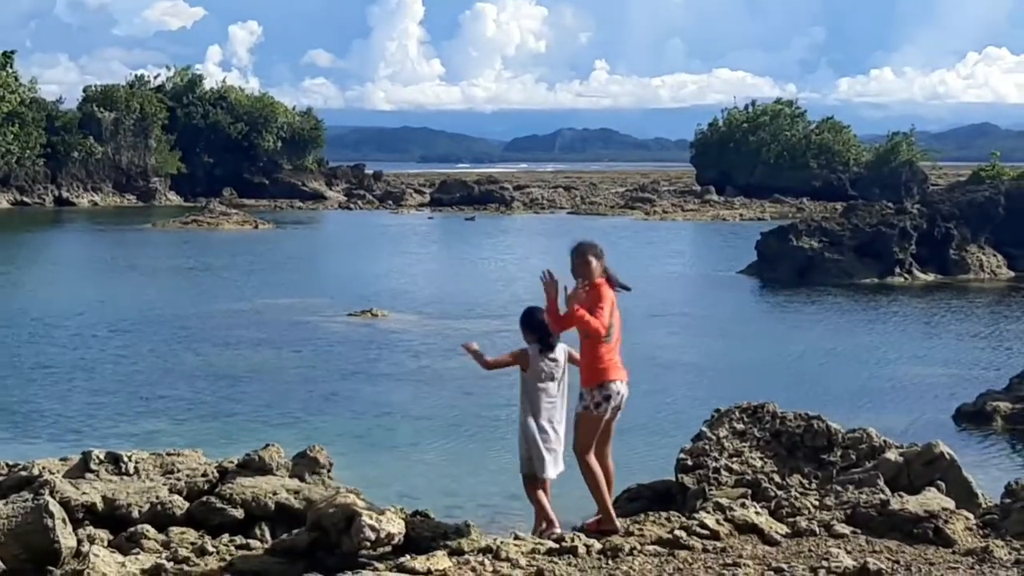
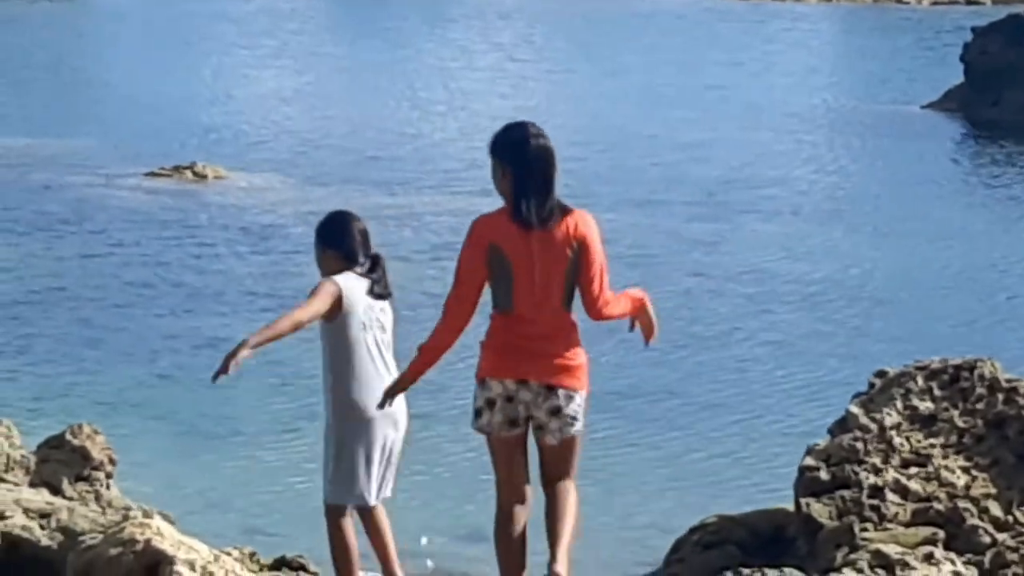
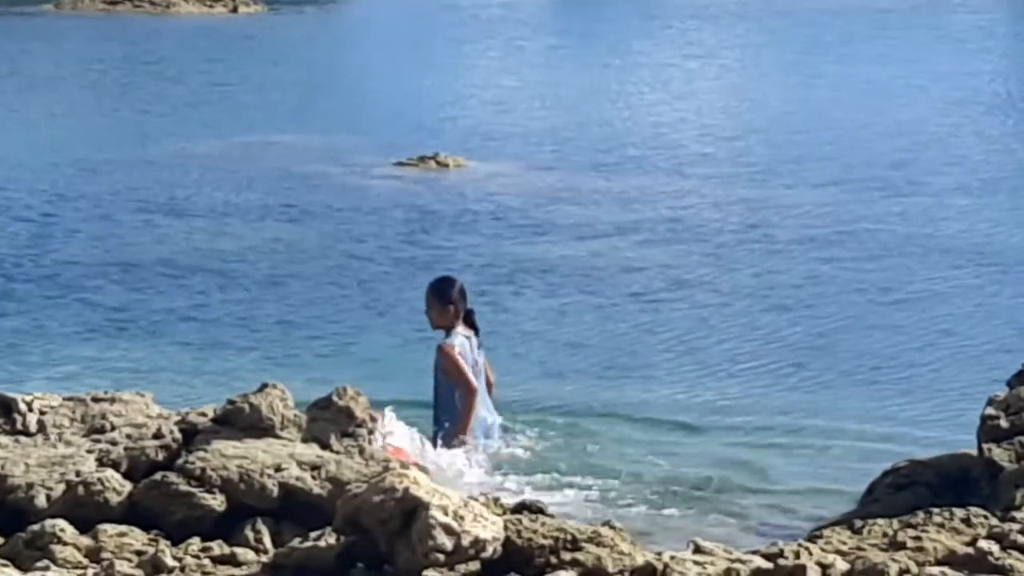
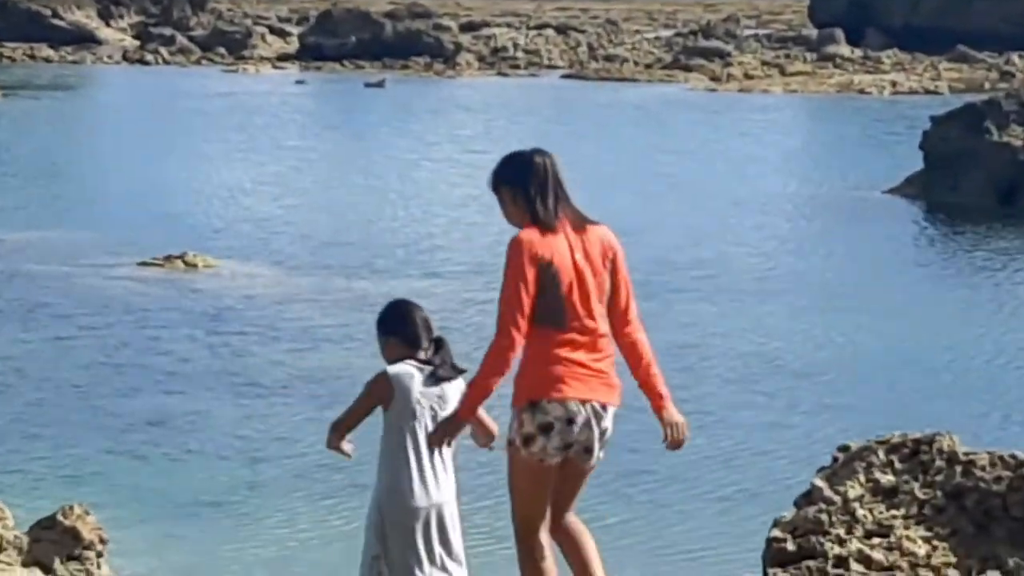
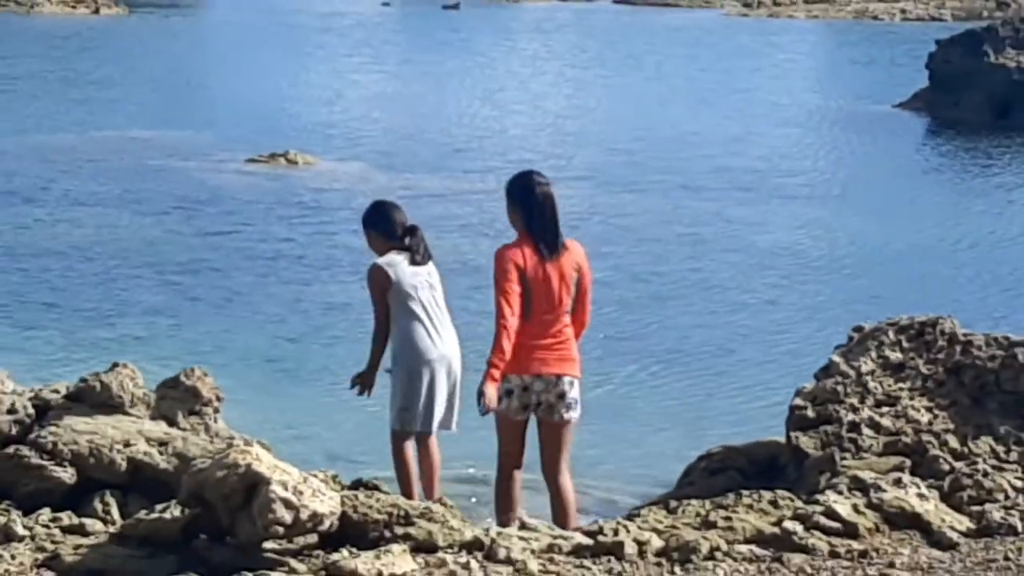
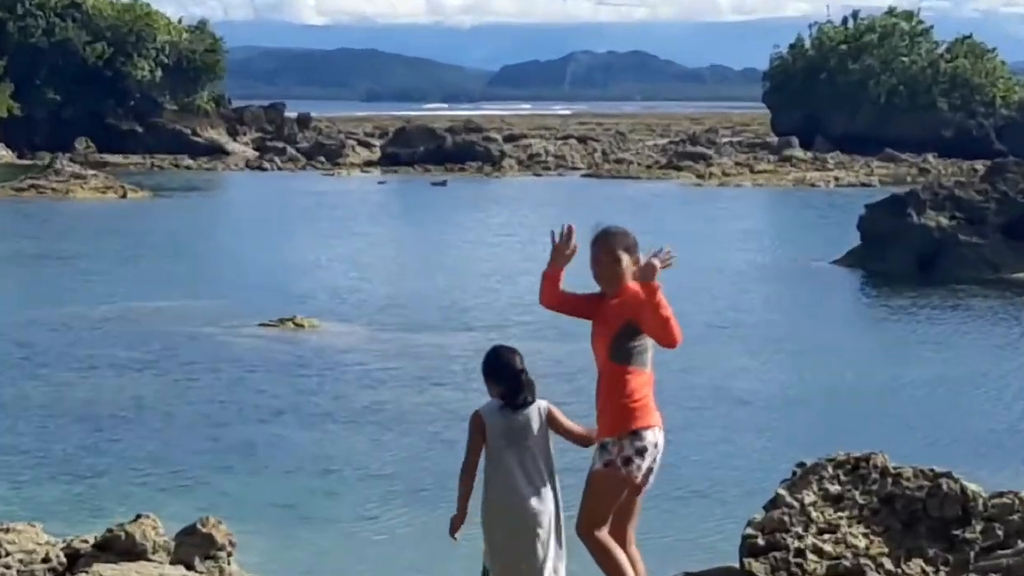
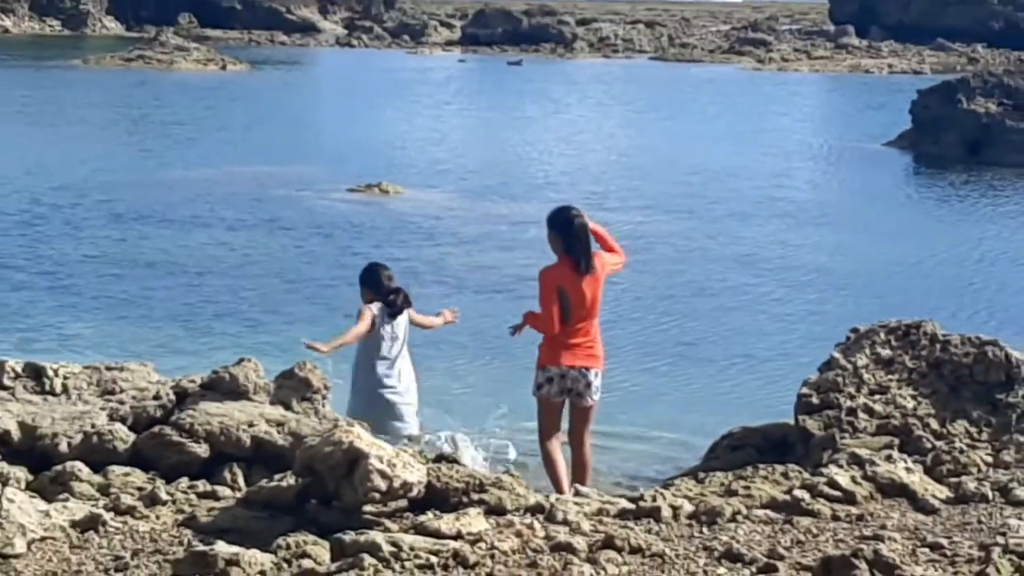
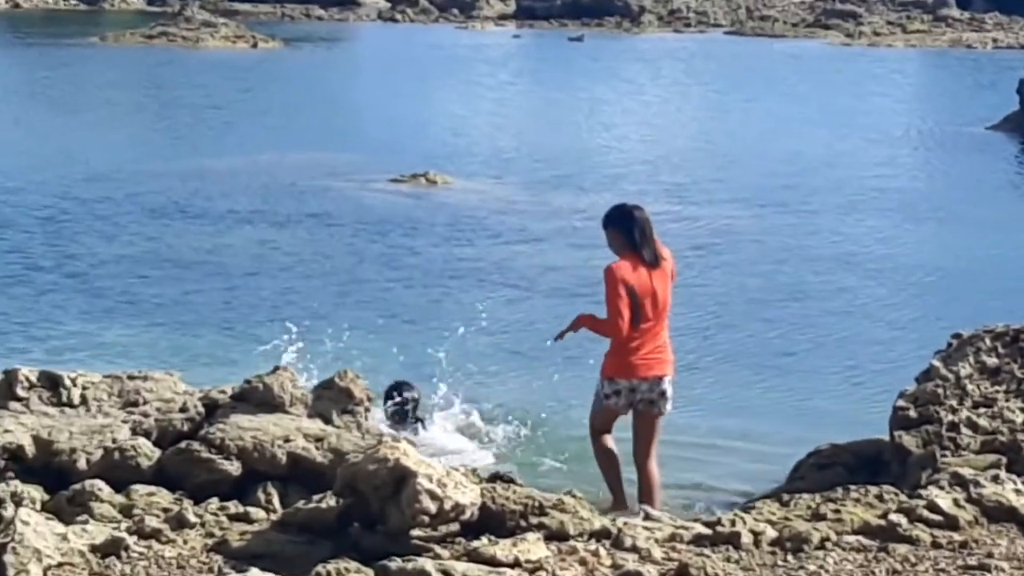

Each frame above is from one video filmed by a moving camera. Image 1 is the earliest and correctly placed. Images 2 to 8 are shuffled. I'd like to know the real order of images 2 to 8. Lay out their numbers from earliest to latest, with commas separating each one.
6, 4, 2, 5, 7, 8, 3
